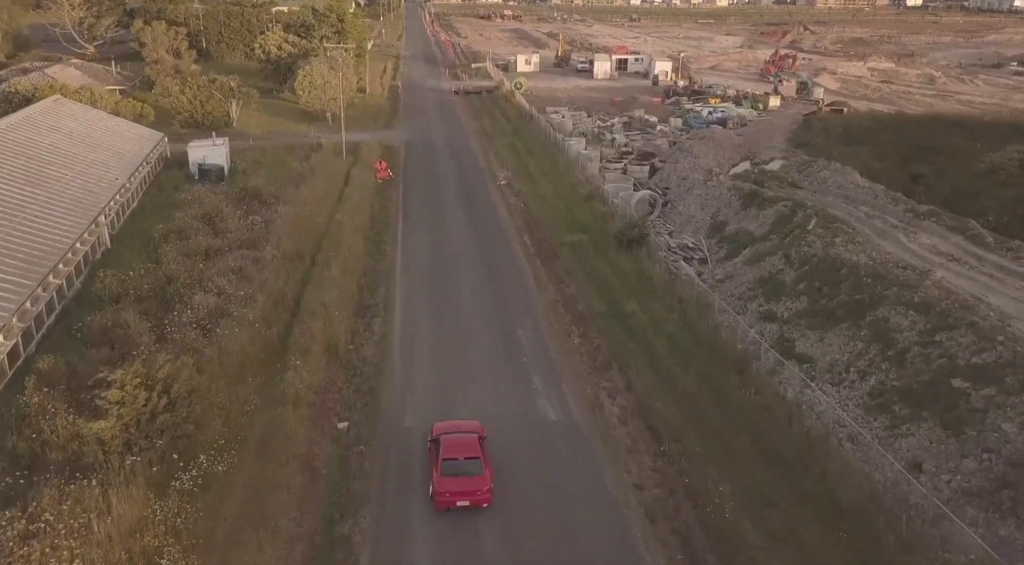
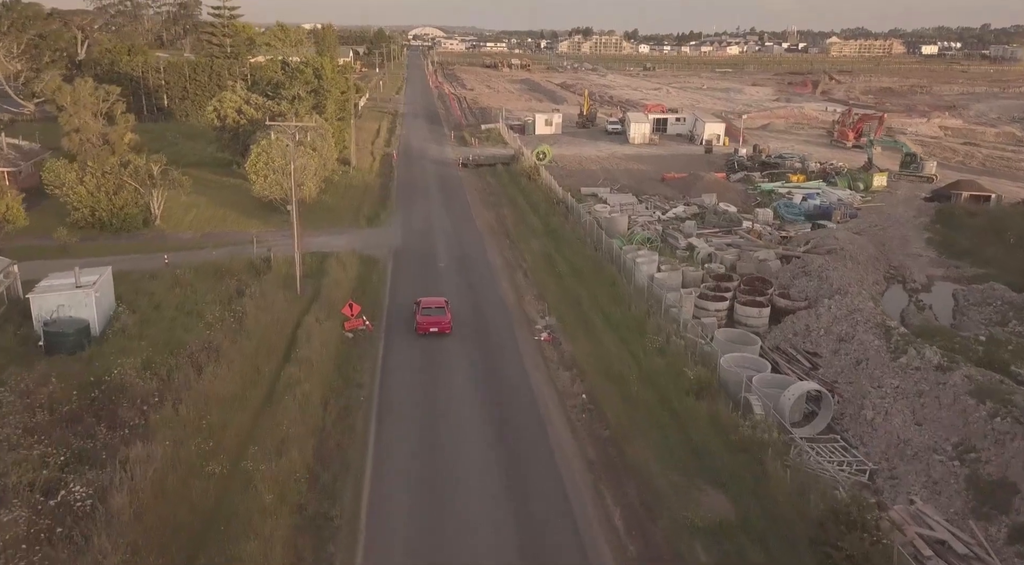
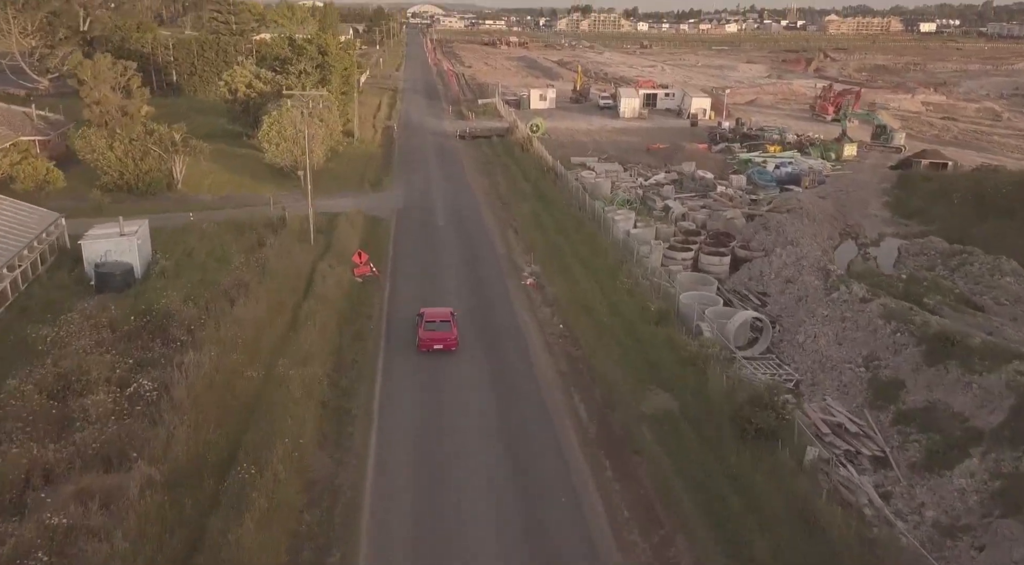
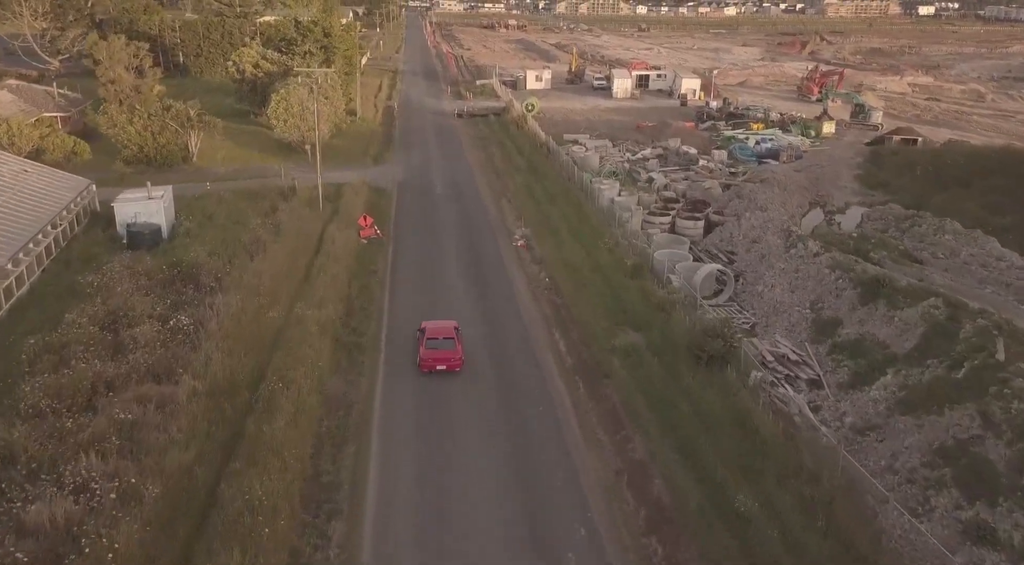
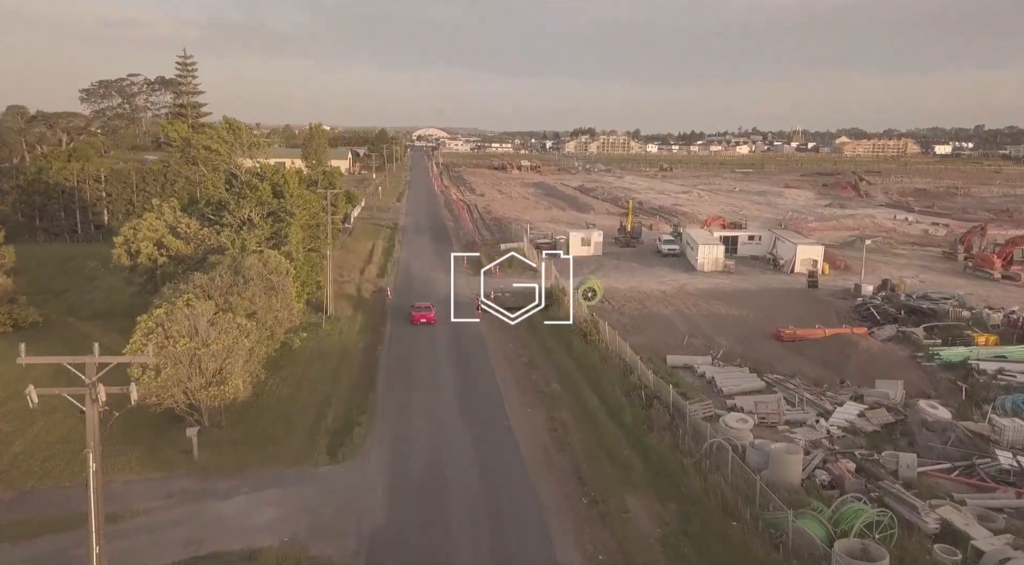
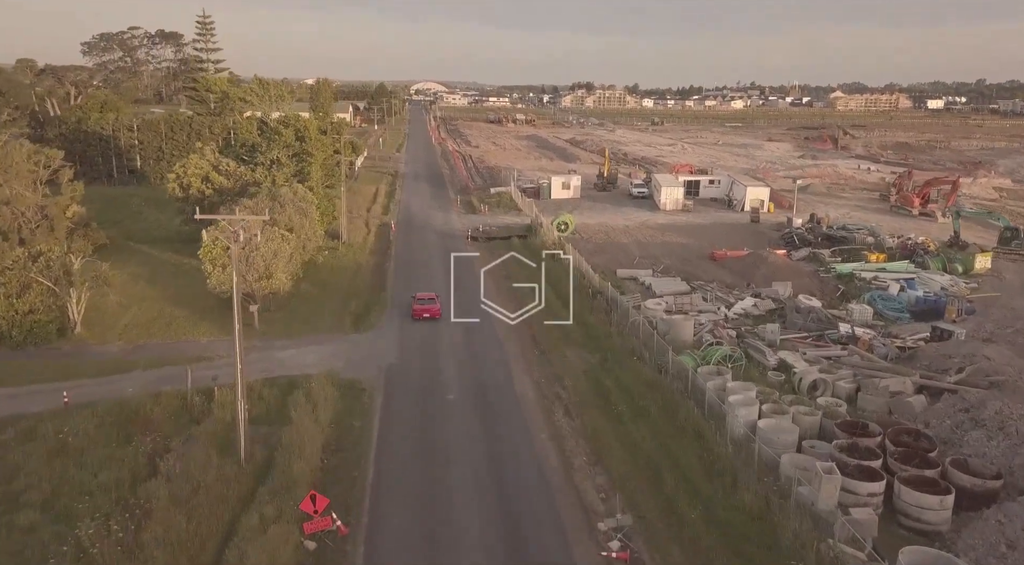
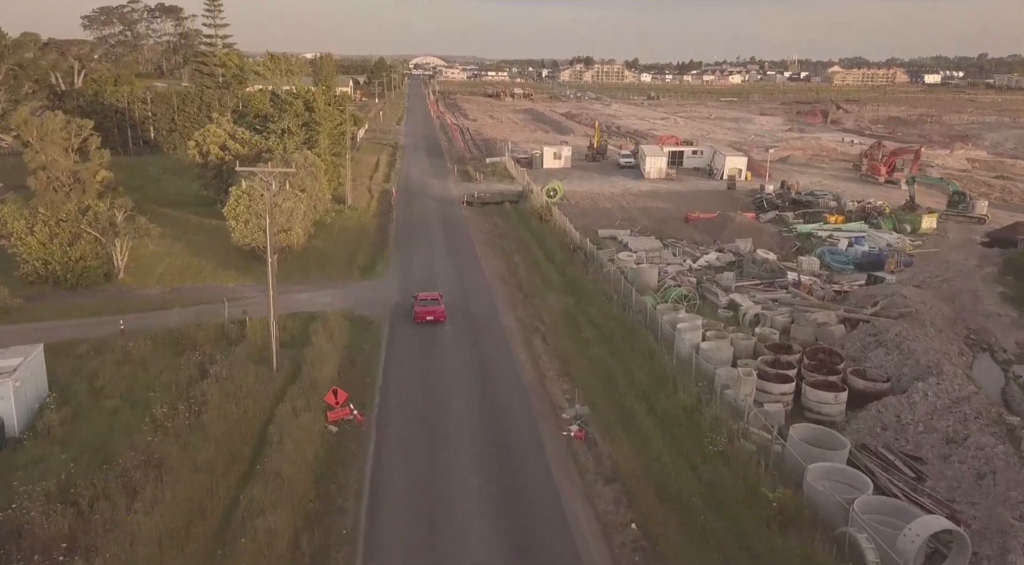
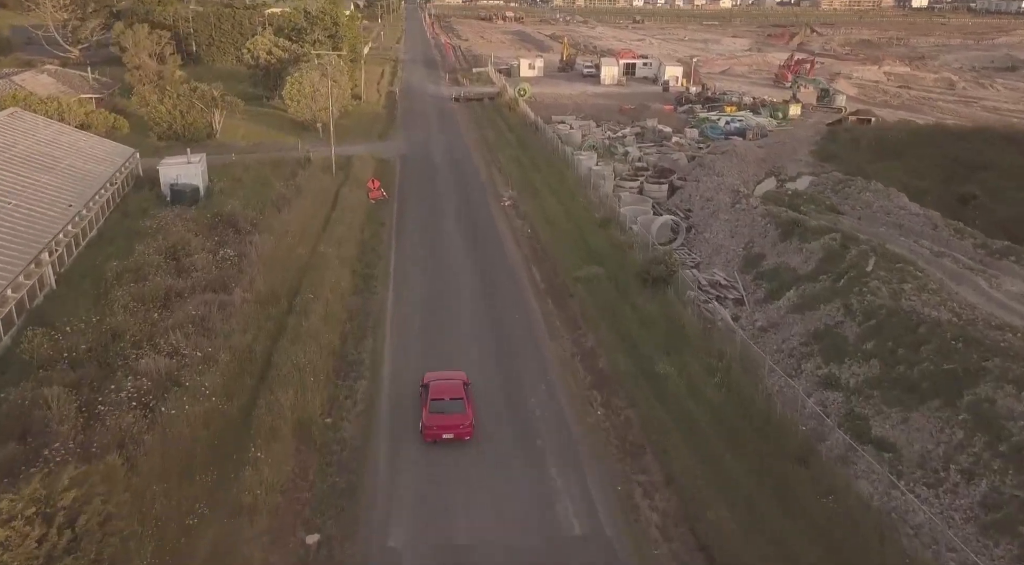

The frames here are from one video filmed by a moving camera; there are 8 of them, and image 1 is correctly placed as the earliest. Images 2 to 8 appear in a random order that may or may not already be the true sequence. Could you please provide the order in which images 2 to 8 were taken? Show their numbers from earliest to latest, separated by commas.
8, 4, 3, 2, 7, 6, 5
